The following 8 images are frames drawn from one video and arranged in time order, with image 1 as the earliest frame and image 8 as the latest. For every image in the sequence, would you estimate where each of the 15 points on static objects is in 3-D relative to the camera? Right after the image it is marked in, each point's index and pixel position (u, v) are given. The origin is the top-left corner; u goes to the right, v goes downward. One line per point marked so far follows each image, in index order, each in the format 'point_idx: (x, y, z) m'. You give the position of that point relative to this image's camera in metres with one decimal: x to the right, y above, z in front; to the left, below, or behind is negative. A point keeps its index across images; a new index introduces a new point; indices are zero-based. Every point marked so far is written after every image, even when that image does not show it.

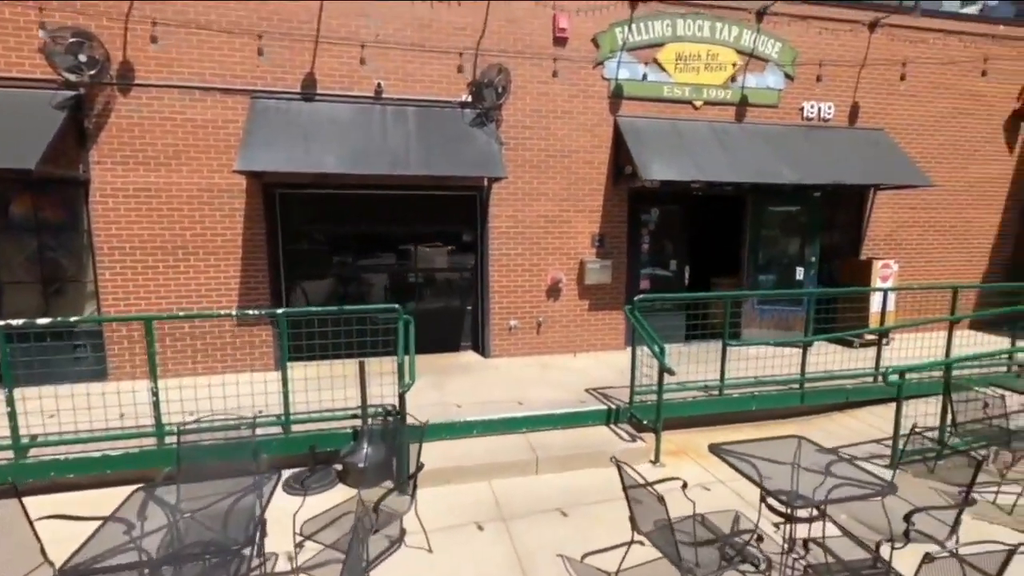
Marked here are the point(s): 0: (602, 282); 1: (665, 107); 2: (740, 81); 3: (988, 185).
0: (+1.4, +0.1, +7.3) m
1: (+2.4, +2.8, +7.3) m
2: (+3.7, +3.3, +7.5) m
3: (+9.1, +2.0, +8.9) m
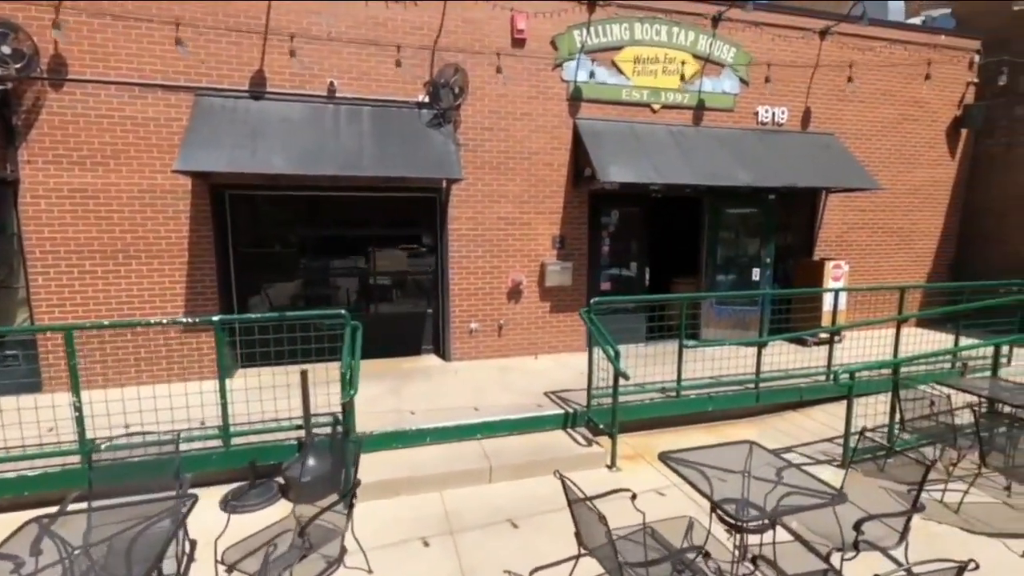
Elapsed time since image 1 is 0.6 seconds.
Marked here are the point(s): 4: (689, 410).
0: (+0.8, +0.1, +7.3) m
1: (+1.8, +2.8, +7.3) m
2: (+3.0, +3.3, +7.6) m
3: (+8.4, +2.0, +9.3) m
4: (+2.1, -1.4, +5.4) m
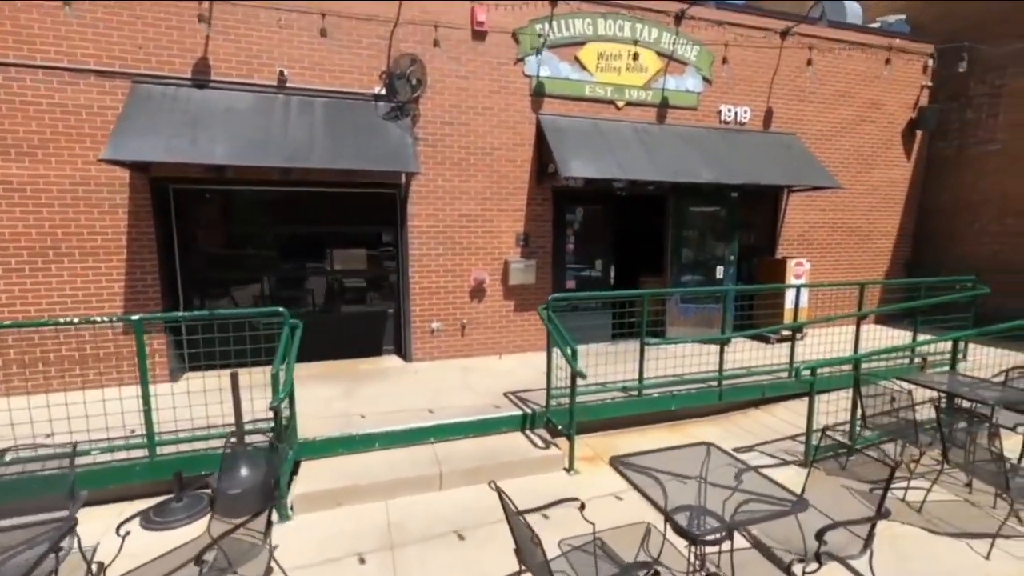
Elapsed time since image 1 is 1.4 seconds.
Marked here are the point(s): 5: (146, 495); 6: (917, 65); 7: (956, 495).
0: (+0.2, +0.1, +7.2) m
1: (+1.2, +2.8, +7.2) m
2: (+2.4, +3.3, +7.6) m
3: (+7.7, +2.0, +9.5) m
4: (+1.6, -1.4, +5.3) m
5: (-2.9, -1.6, +3.7) m
6: (+8.1, +4.4, +9.2) m
7: (+3.8, -1.8, +4.0) m
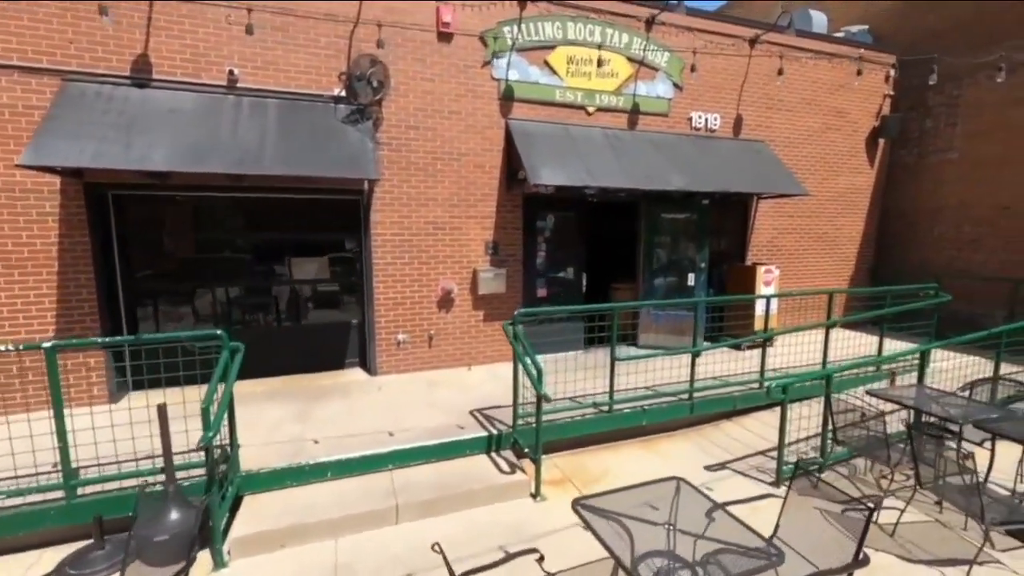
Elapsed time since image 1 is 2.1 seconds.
0: (-0.2, -0.1, +6.9) m
1: (+0.7, +2.7, +7.1) m
2: (+1.9, +3.2, +7.5) m
3: (+7.1, +1.9, +9.6) m
4: (+1.2, -1.5, +5.2) m
5: (-3.2, -1.8, +3.3) m
6: (+7.5, +4.3, +9.4) m
7: (+3.5, -1.9, +4.0) m
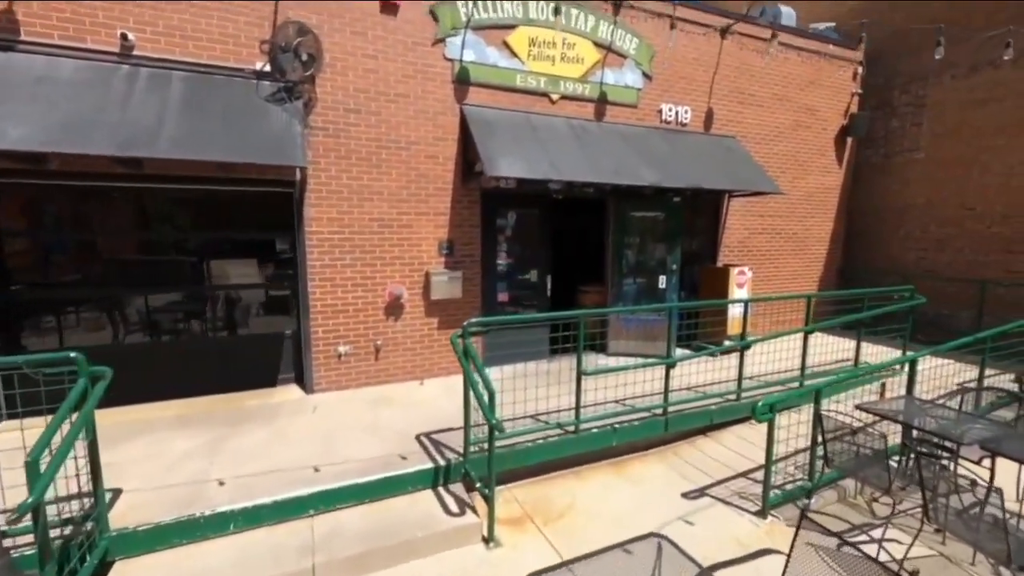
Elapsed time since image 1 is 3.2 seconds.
0: (-0.8, -0.1, +6.2) m
1: (+0.1, +2.6, +6.4) m
2: (+1.3, +3.2, +6.9) m
3: (+6.3, +1.9, +9.4) m
4: (+0.8, -1.6, +4.6) m
5: (-3.5, -1.9, +2.4) m
6: (+6.7, +4.3, +9.2) m
7: (+3.2, -2.0, +3.6) m
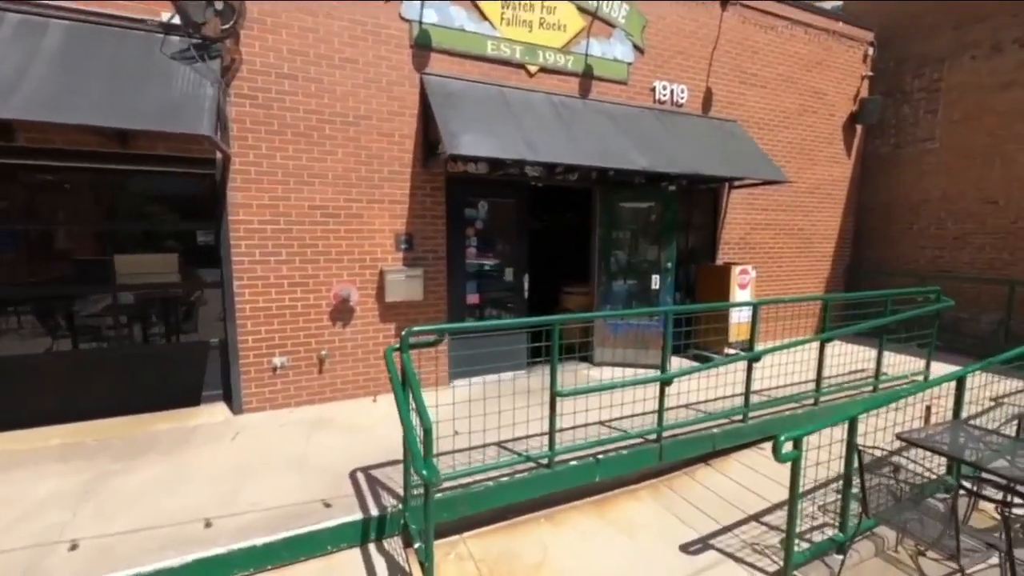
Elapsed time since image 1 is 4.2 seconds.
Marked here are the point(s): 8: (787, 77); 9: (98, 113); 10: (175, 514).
0: (-1.2, -0.1, +5.4) m
1: (-0.3, +2.6, +5.6) m
2: (+0.9, +3.1, +6.0) m
3: (+5.9, +1.9, +8.6) m
4: (+0.4, -1.6, +3.7) m
5: (-3.8, -1.9, +1.5) m
6: (+6.3, +4.3, +8.4) m
7: (+2.8, -2.0, +2.7) m
8: (+4.6, +3.5, +7.8) m
9: (-3.0, +1.3, +3.4) m
10: (-2.3, -1.5, +3.1) m
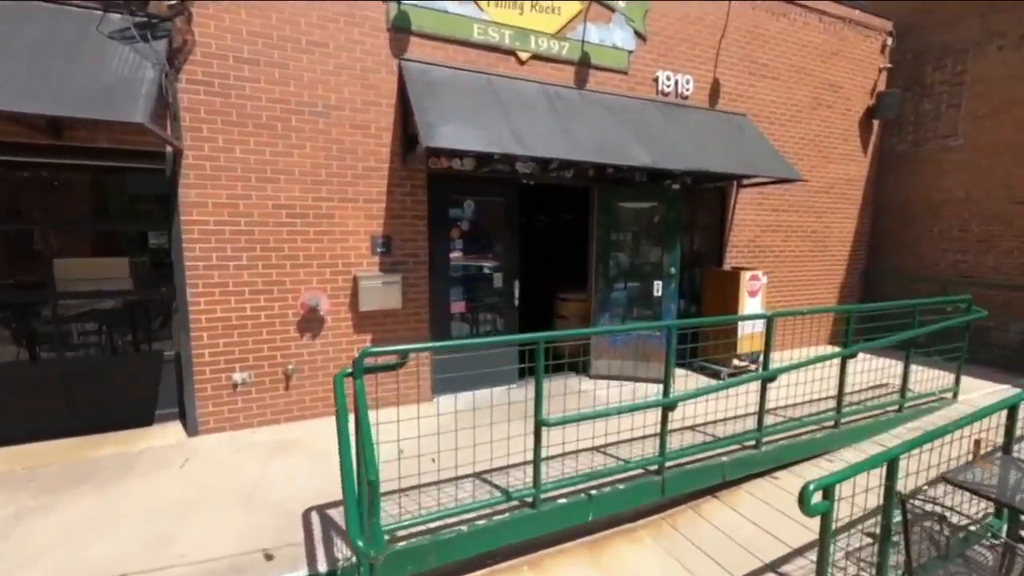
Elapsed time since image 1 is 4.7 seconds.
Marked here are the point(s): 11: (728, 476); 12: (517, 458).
0: (-1.3, -0.2, +4.9) m
1: (-0.4, +2.5, +5.1) m
2: (+0.8, +3.1, +5.5) m
3: (+5.8, +1.8, +8.1) m
4: (+0.3, -1.7, +3.2) m
5: (-4.0, -1.9, +1.0) m
6: (+6.2, +4.2, +7.9) m
7: (+2.7, -2.0, +2.2) m
8: (+4.5, +3.4, +7.2) m
9: (-3.2, +1.2, +2.9) m
10: (-2.4, -1.6, +2.6) m
11: (+1.8, -1.6, +3.9) m
12: (0.0, -1.4, +3.7) m
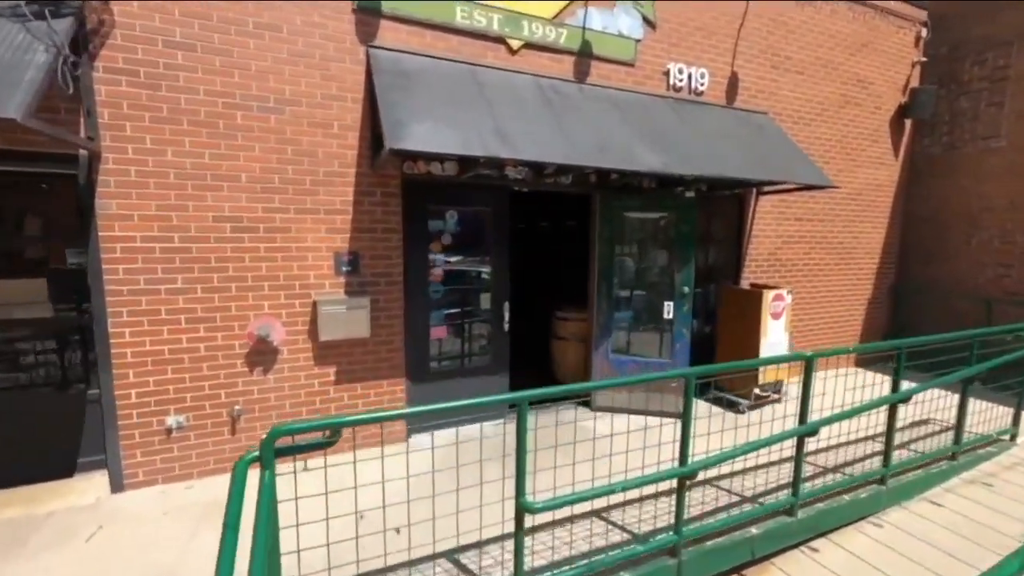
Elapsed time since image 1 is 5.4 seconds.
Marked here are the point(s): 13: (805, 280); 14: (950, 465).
0: (-1.4, -0.4, +4.2) m
1: (-0.5, +2.3, +4.4) m
2: (+0.7, +2.8, +4.8) m
3: (+5.8, +1.5, +7.3) m
4: (+0.2, -1.9, +2.5) m
5: (-4.2, -2.1, +0.3) m
6: (+6.1, +3.9, +7.2) m
7: (+2.5, -2.3, +1.5) m
8: (+4.4, +3.2, +6.5) m
9: (-3.3, +1.0, +2.3) m
10: (-2.5, -1.8, +1.9) m
11: (+1.7, -1.8, +3.2) m
12: (-0.1, -1.6, +3.0) m
13: (+4.3, +0.1, +6.8) m
14: (+4.0, -1.6, +4.2) m
